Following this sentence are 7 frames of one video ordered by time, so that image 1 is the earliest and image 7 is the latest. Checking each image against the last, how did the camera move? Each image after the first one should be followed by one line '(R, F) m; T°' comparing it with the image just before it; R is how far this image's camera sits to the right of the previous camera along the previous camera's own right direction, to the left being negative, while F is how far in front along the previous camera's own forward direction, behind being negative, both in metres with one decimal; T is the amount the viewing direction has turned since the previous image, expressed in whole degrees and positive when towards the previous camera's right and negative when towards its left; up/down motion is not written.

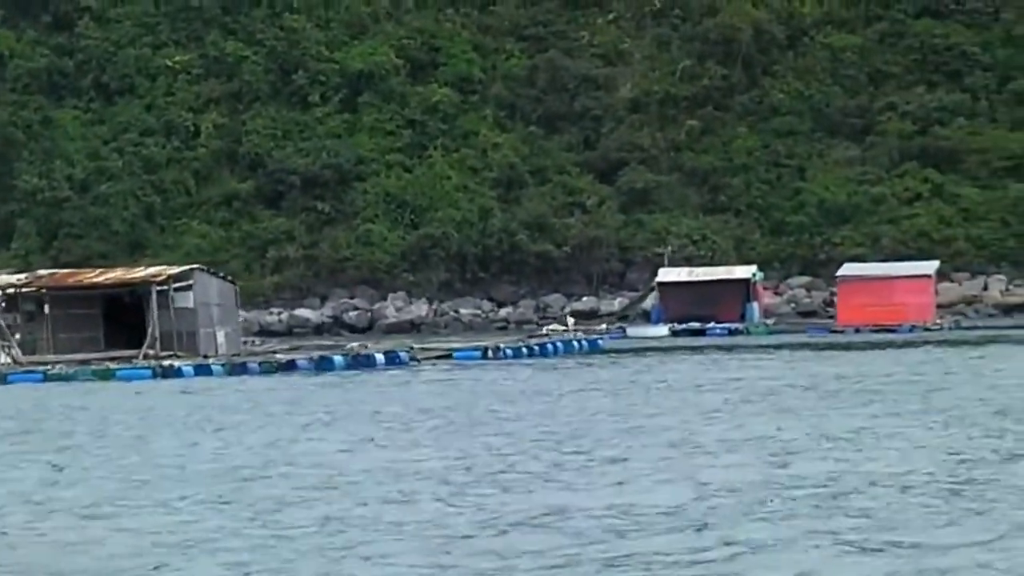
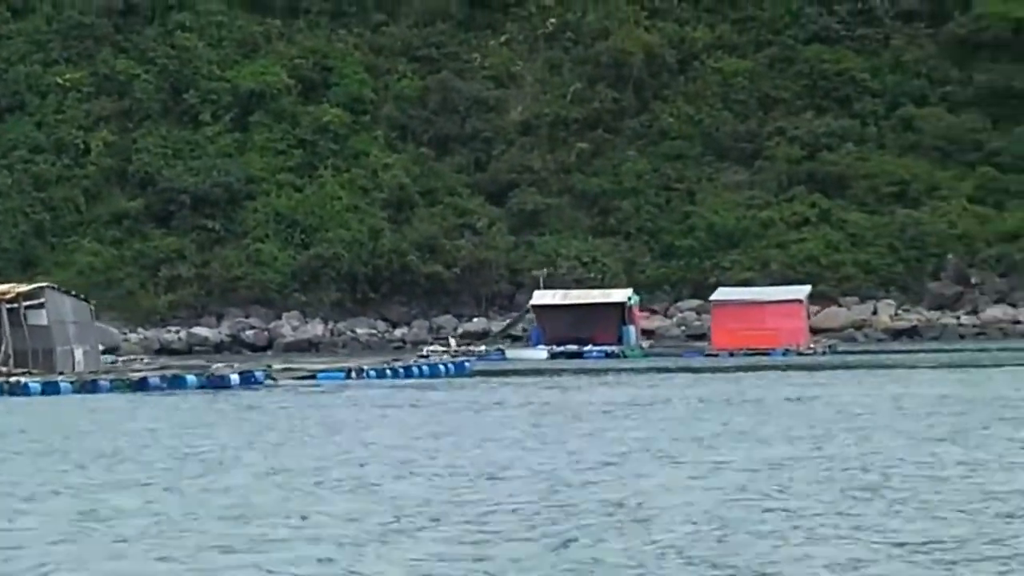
(+0.3, -0.1) m; +2°
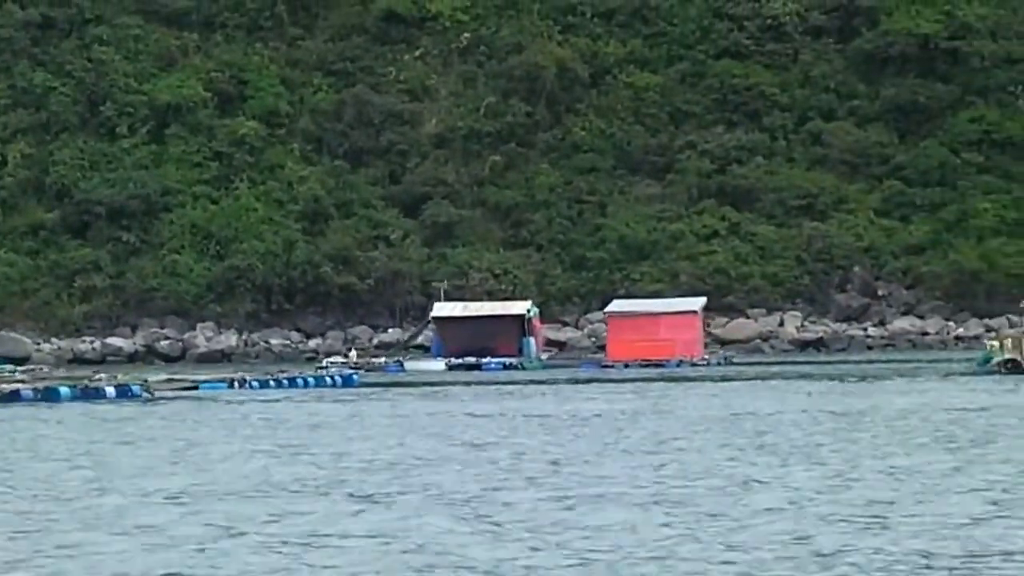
(+0.3, -0.9) m; +1°
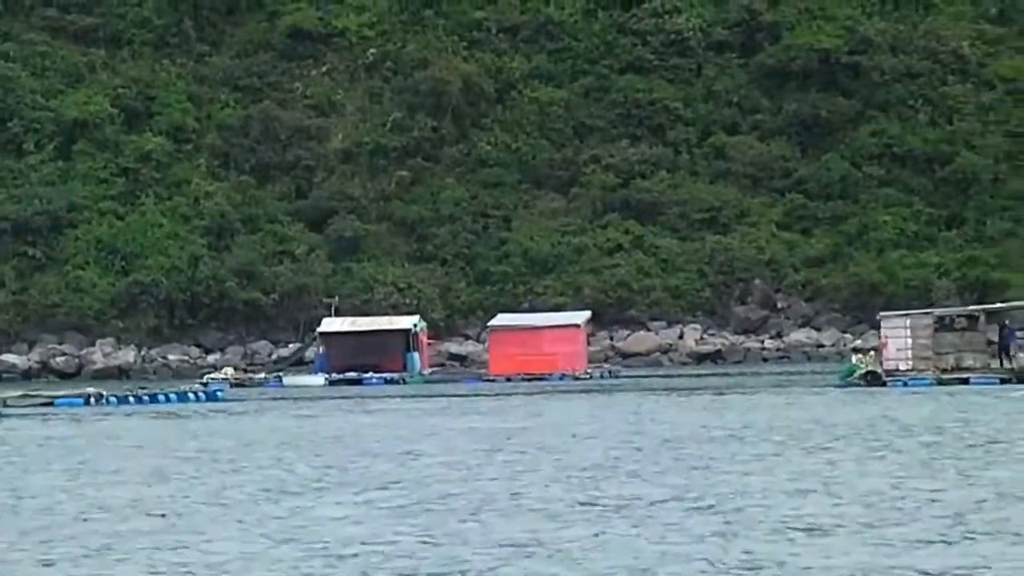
(+0.7, -0.6) m; +1°
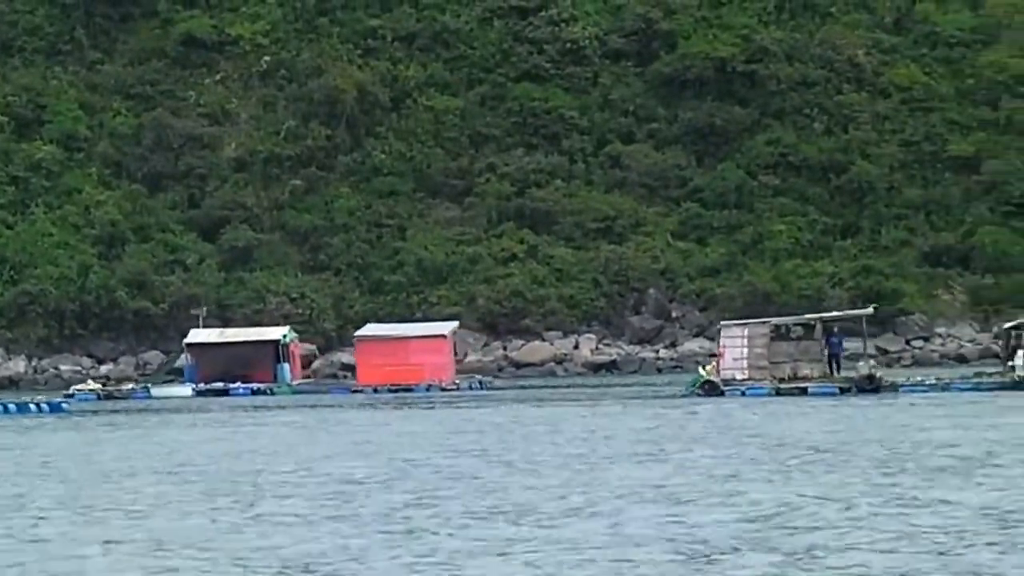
(+0.7, +0.4) m; +1°
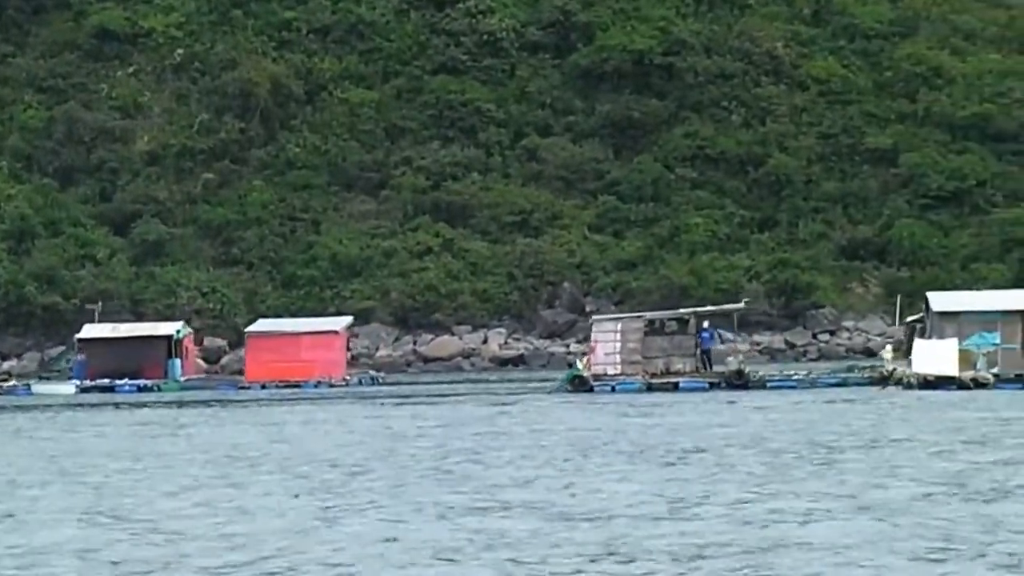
(+0.7, +0.6) m; +1°
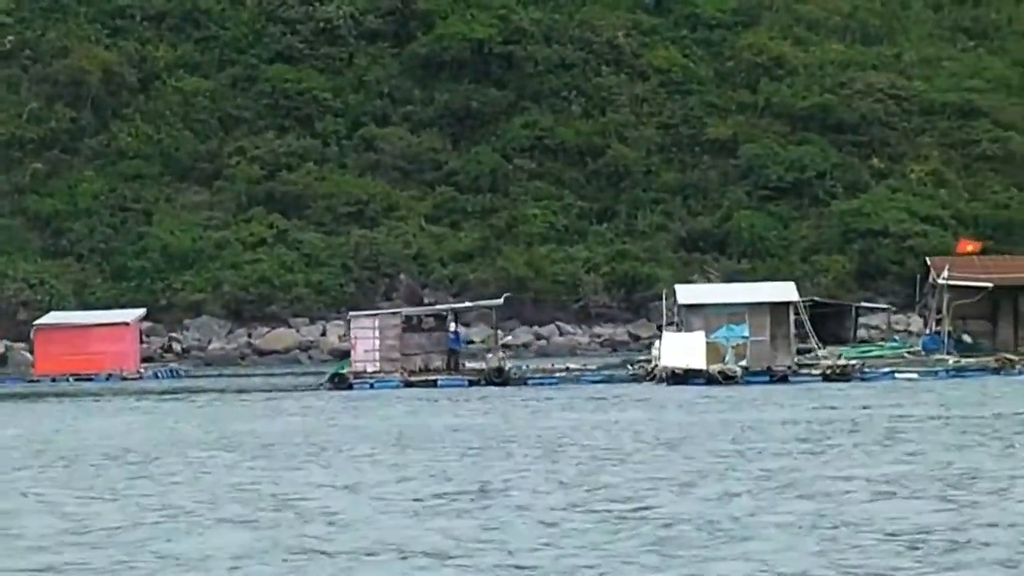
(+0.9, +1.0) m; +2°
